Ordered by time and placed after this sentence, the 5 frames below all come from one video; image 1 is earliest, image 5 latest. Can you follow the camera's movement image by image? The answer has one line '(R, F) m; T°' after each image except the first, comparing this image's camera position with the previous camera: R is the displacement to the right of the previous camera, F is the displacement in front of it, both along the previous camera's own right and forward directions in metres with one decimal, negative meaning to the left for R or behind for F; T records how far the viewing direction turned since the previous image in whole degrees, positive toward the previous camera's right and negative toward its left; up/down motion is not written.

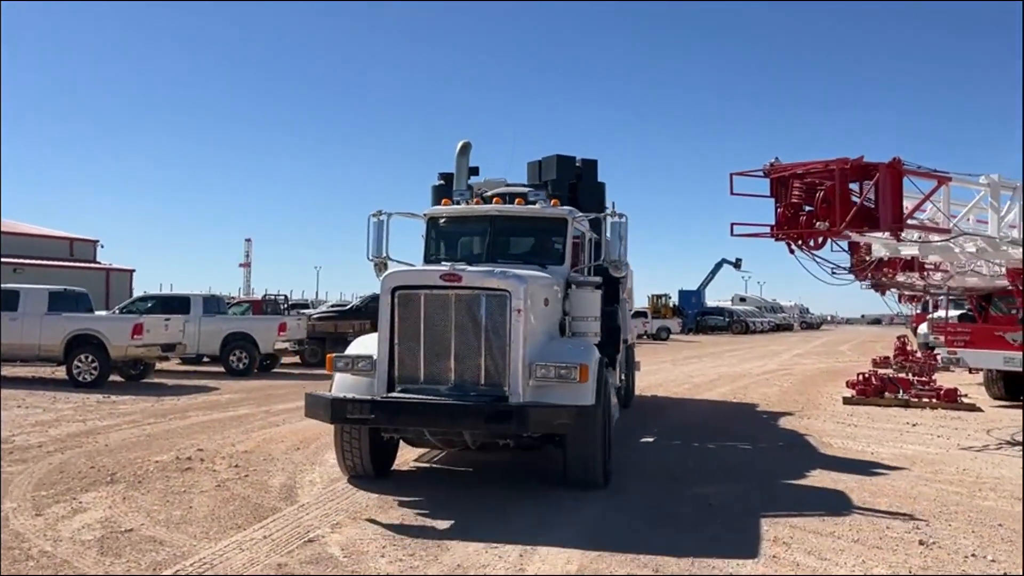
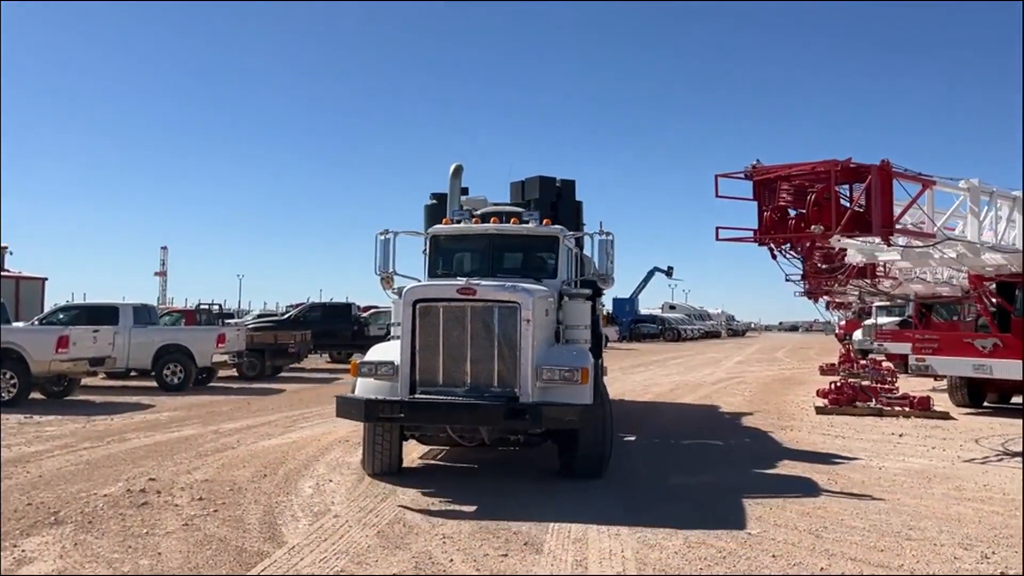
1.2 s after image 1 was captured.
(-0.6, +0.8) m; +5°
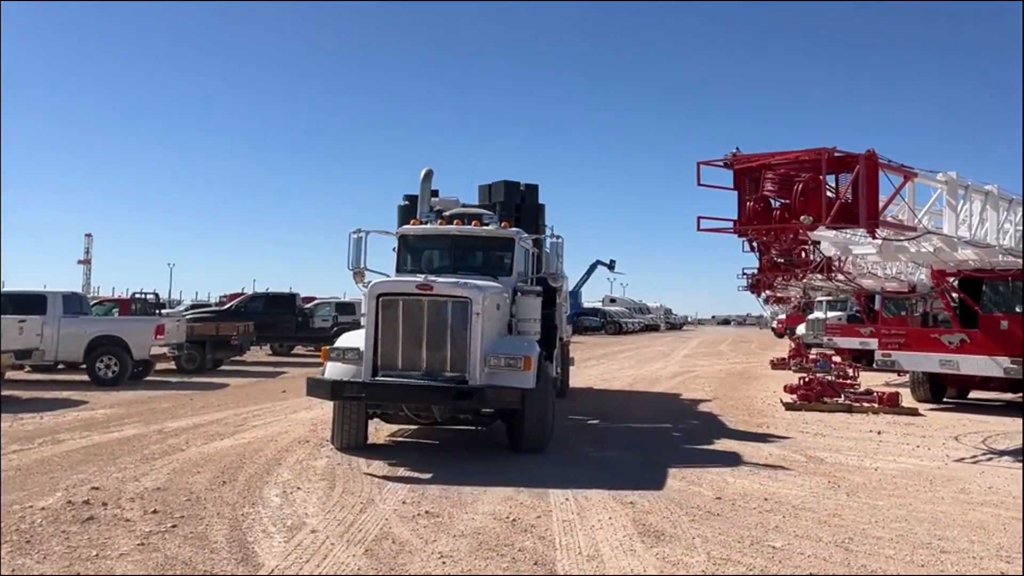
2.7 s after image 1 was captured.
(-0.4, +0.6) m; +4°
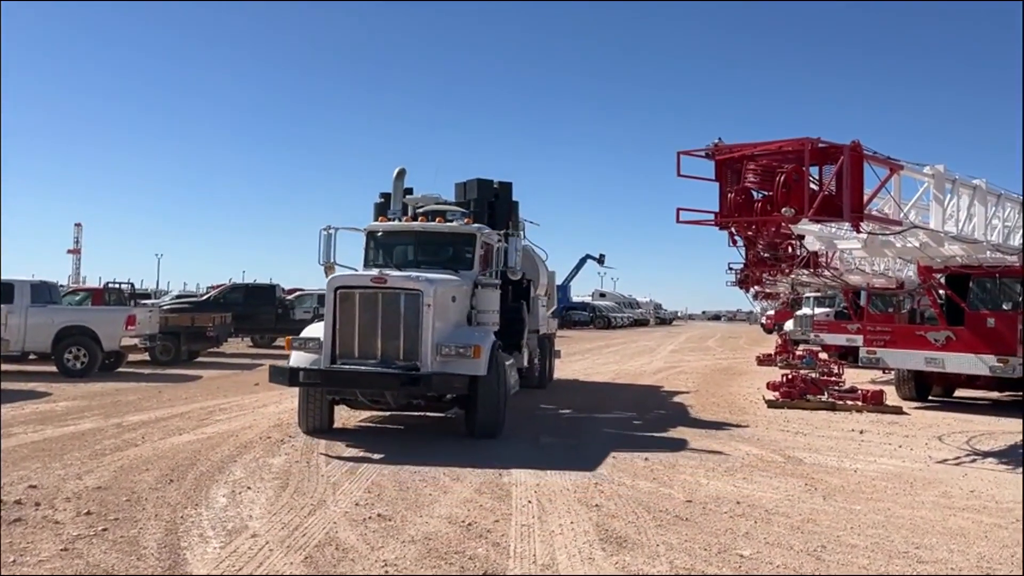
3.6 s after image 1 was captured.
(+0.2, +0.3) m; +1°
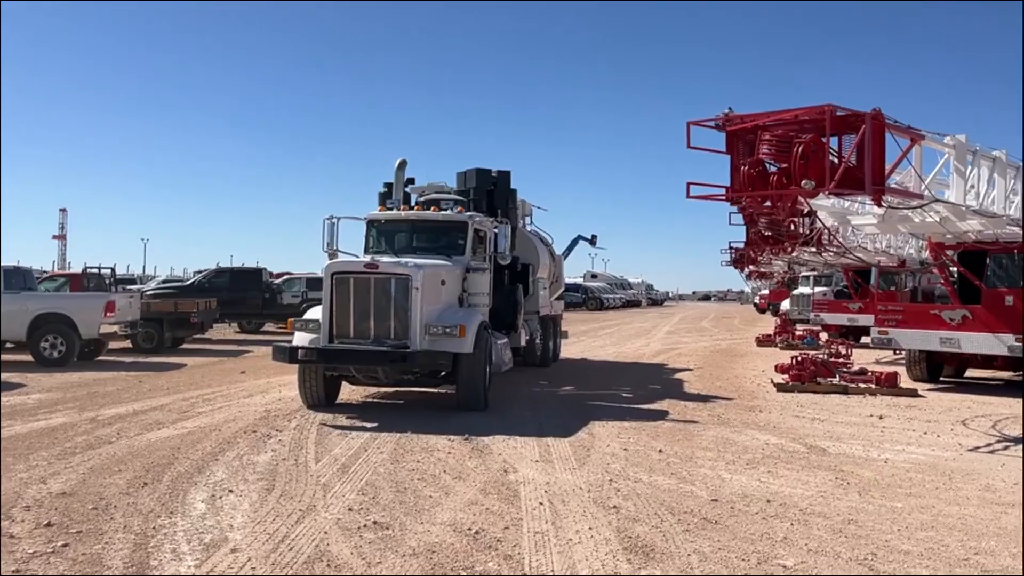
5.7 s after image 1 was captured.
(-0.1, +0.6) m; +1°
